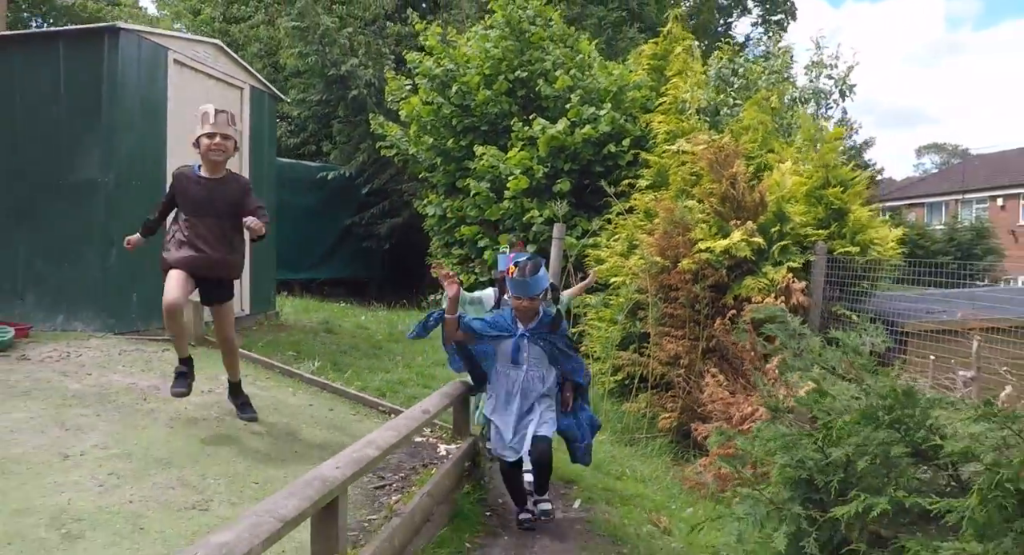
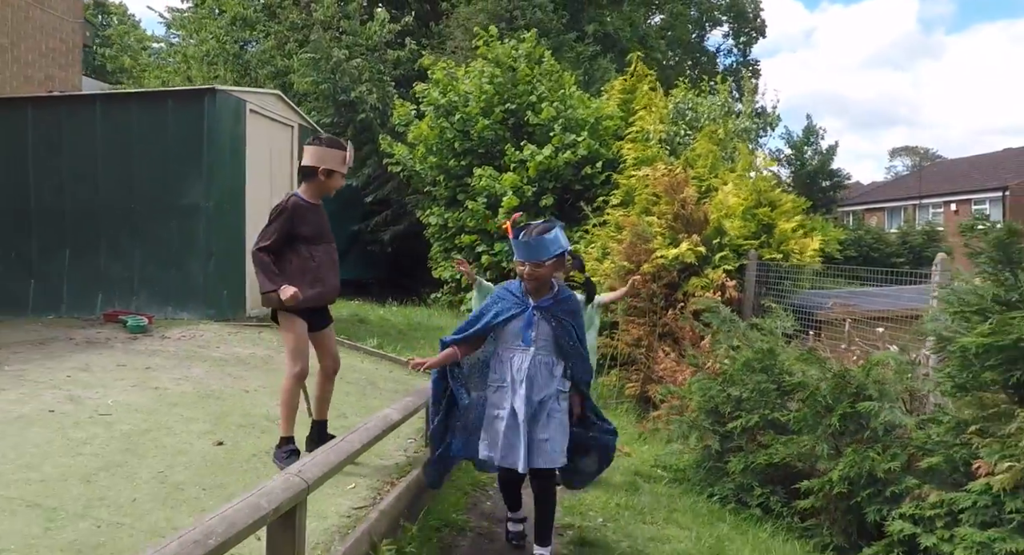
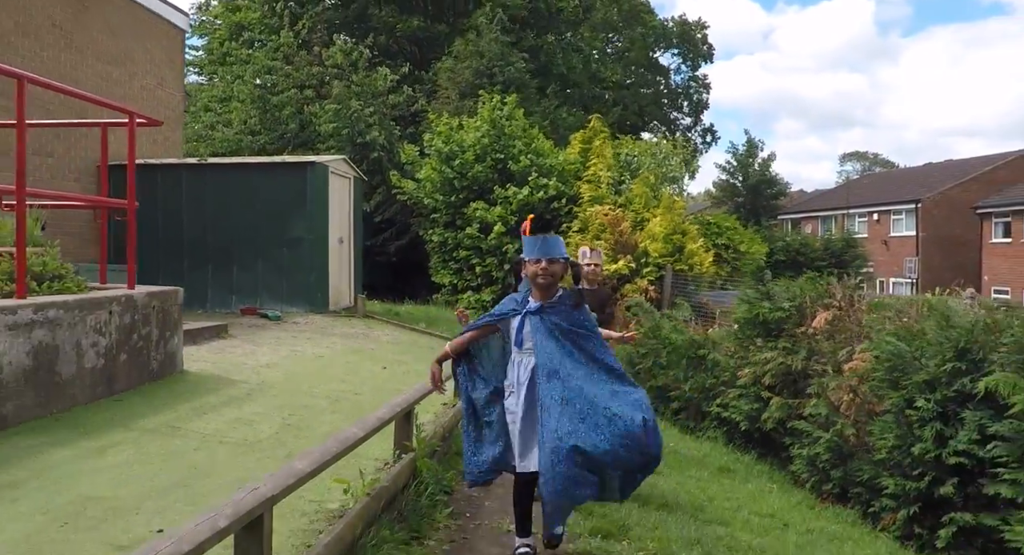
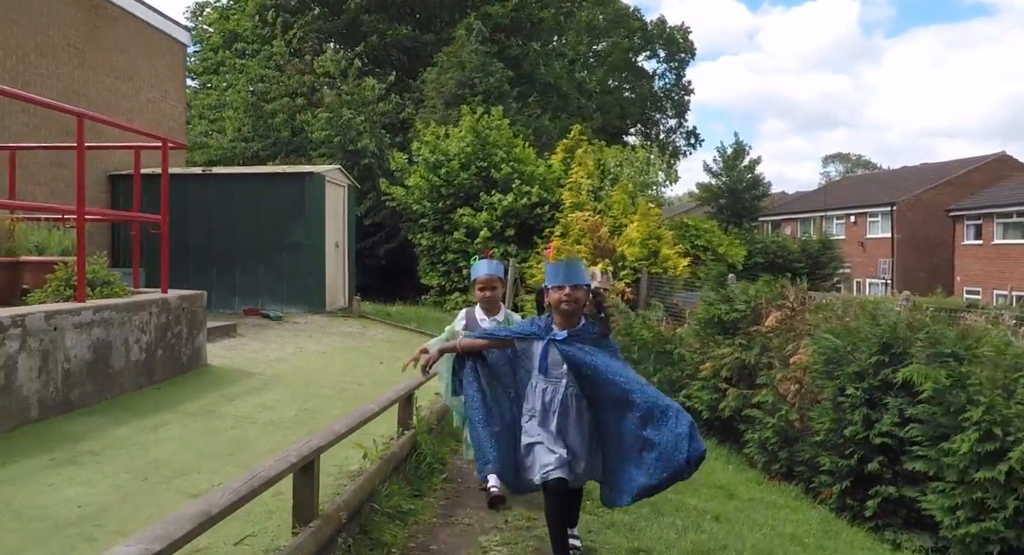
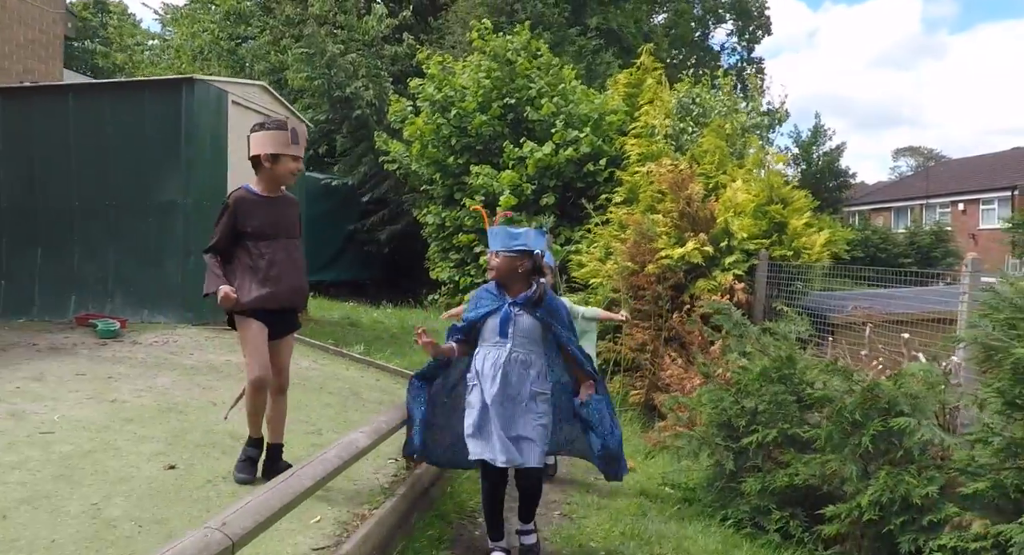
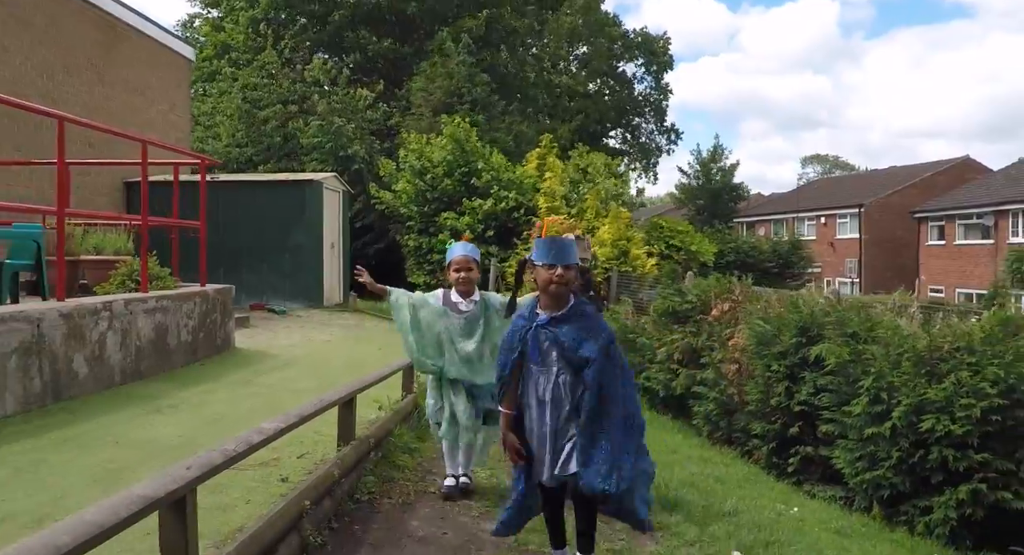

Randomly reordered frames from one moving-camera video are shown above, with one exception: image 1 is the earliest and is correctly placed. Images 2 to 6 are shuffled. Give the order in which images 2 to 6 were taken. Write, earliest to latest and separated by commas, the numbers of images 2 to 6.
5, 2, 3, 4, 6
